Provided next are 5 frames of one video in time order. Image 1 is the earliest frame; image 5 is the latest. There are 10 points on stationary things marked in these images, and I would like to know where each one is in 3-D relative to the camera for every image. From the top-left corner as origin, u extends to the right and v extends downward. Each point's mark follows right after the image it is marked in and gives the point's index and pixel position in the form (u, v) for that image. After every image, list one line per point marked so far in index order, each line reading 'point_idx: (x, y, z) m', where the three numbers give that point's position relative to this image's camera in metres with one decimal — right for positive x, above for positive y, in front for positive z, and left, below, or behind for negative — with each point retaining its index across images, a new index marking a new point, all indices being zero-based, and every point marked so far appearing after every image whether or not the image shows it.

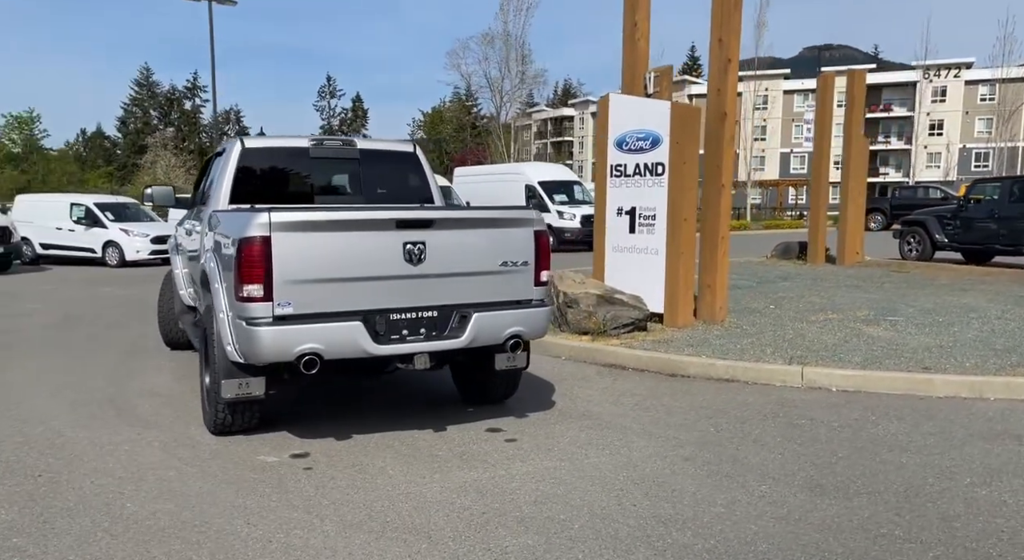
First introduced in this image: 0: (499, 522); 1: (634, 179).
0: (-0.1, -1.1, +3.6) m
1: (+1.7, +1.4, +10.5) m
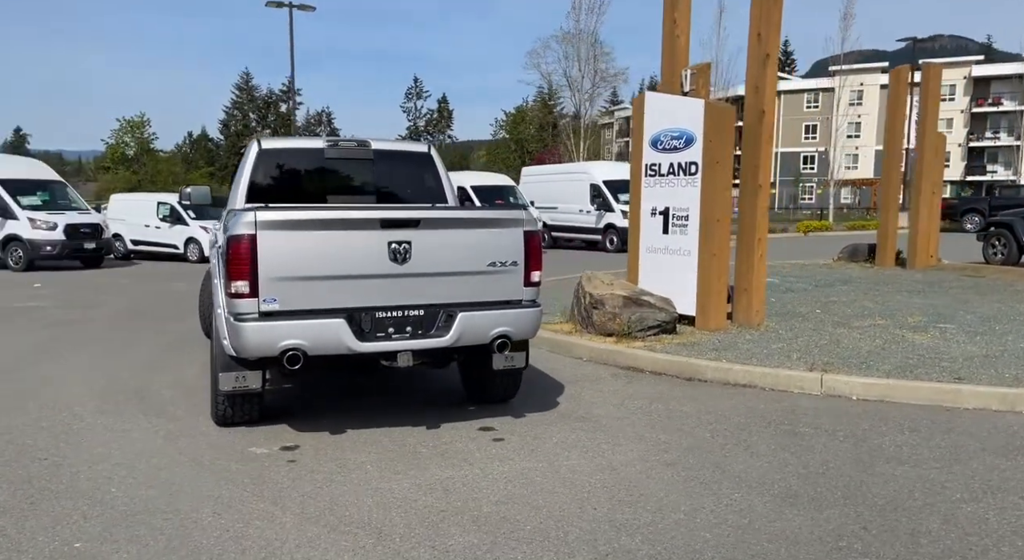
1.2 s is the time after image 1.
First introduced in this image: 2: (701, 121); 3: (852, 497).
0: (-0.3, -1.1, +3.7) m
1: (+2.1, +1.4, +10.3) m
2: (+2.4, +2.0, +9.8) m
3: (+1.7, -1.1, +3.9) m
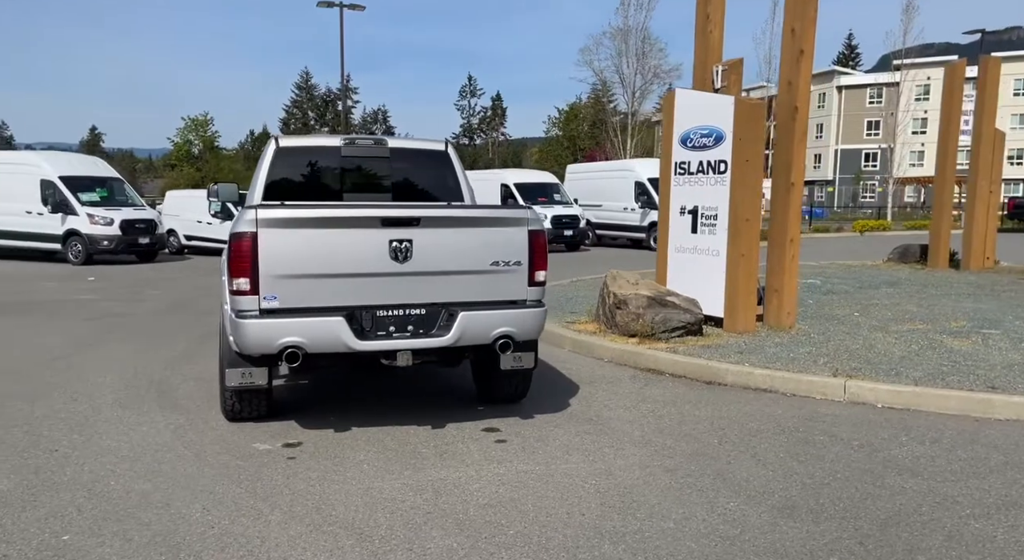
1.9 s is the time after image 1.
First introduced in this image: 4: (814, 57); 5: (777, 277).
0: (-0.4, -1.1, +3.6) m
1: (+2.4, +1.4, +10.1) m
2: (+2.7, +2.0, +9.6) m
3: (+1.7, -1.1, +3.8) m
4: (+3.8, +2.8, +9.7) m
5: (+3.5, 0.0, +10.1) m
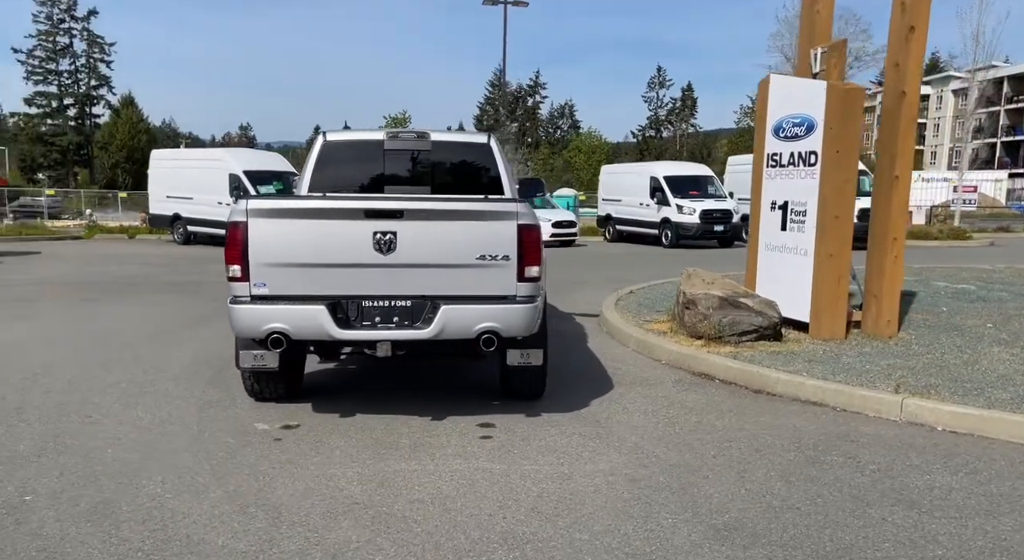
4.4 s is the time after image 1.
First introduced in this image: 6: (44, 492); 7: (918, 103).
0: (-0.7, -1.1, +3.7) m
1: (+3.4, +1.3, +9.4) m
2: (+3.6, +2.0, +8.8) m
3: (+1.3, -1.2, +3.4) m
4: (+4.7, +2.8, +8.7) m
5: (+4.4, 0.0, +9.2) m
6: (-2.3, -1.1, +3.8) m
7: (+4.6, +2.0, +8.7) m
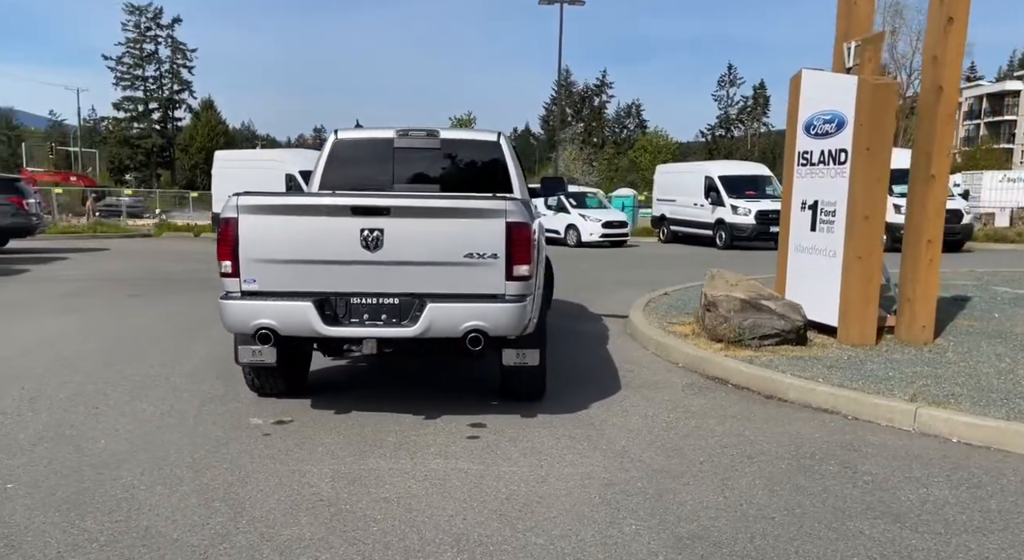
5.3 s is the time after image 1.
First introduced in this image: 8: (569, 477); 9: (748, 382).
0: (-0.9, -1.1, +3.7) m
1: (+3.6, +1.3, +9.1) m
2: (+3.8, +2.0, +8.5) m
3: (+1.1, -1.2, +3.2) m
4: (+4.9, +2.7, +8.3) m
5: (+4.6, 0.0, +8.8) m
6: (-2.5, -1.0, +4.0) m
7: (+4.8, +2.0, +8.3) m
8: (+0.3, -1.1, +4.2) m
9: (+2.1, -0.9, +6.8) m
